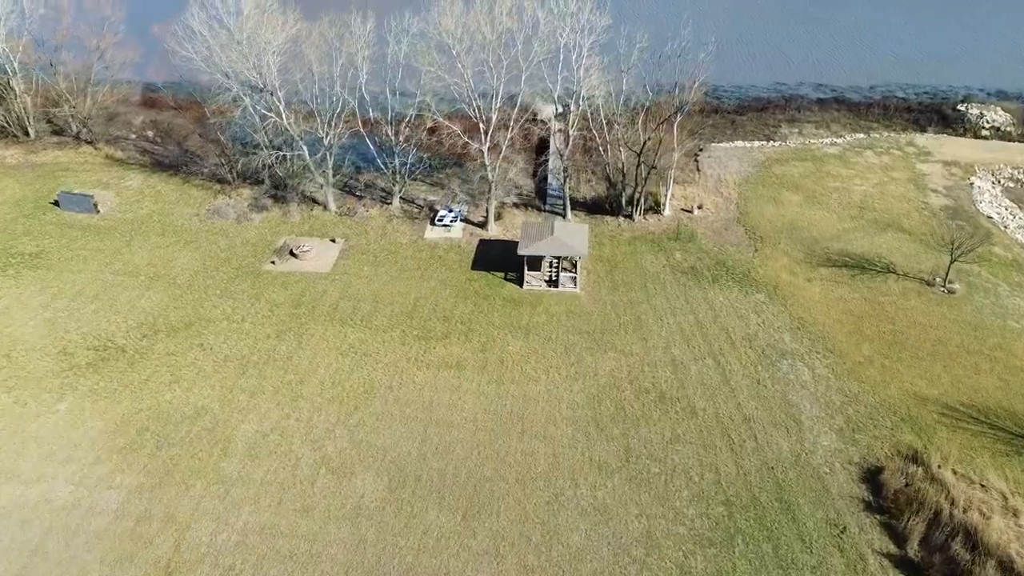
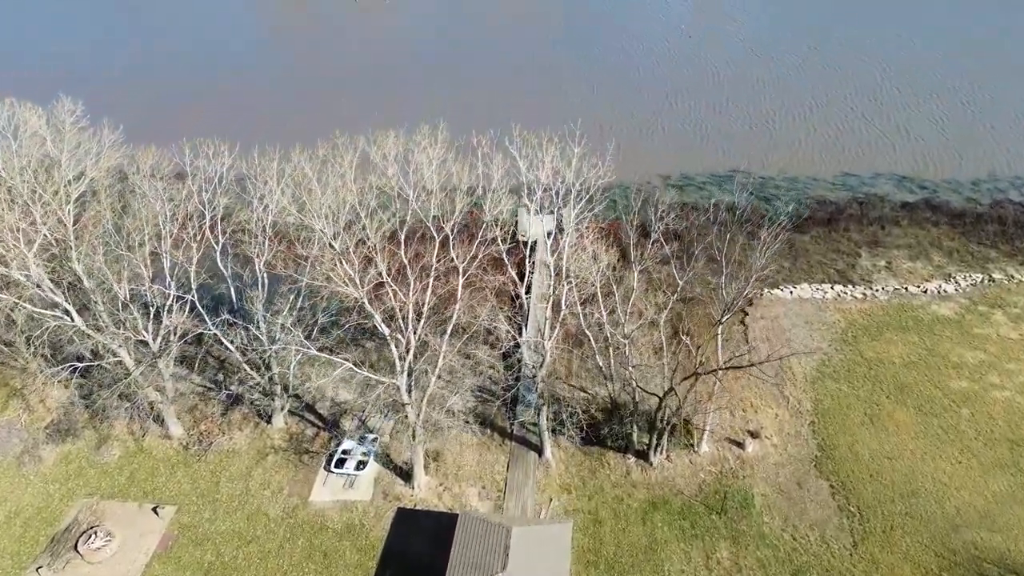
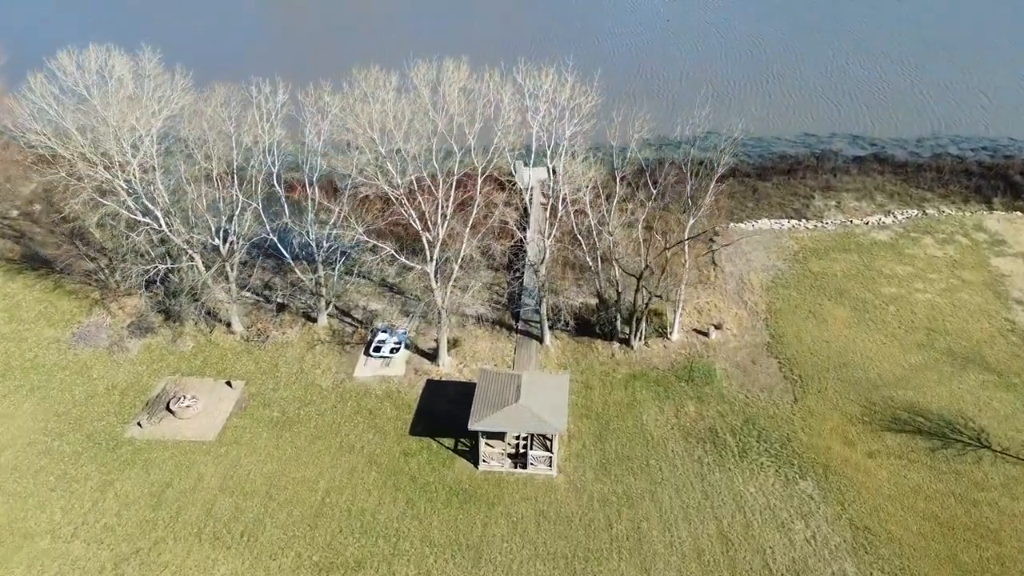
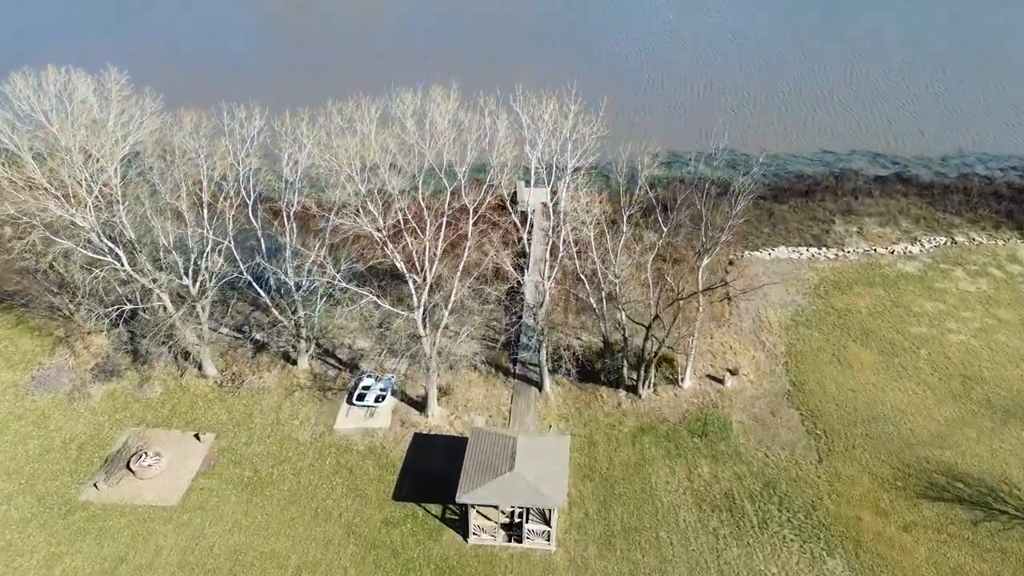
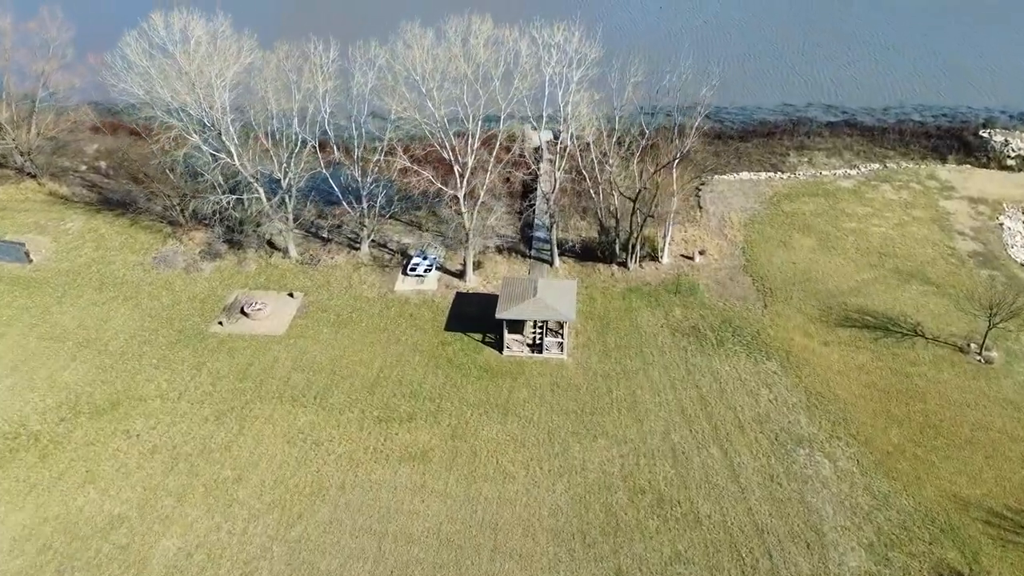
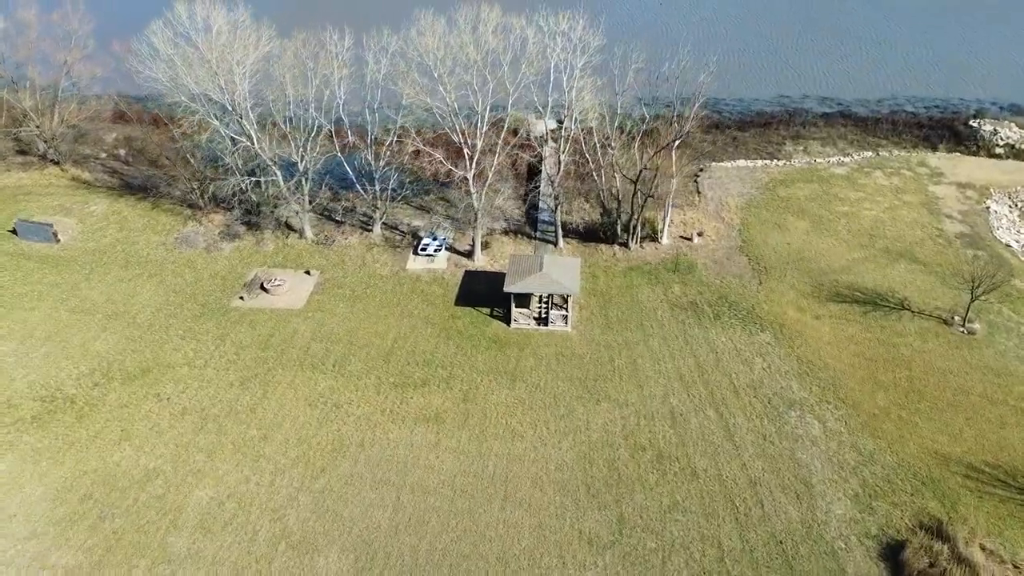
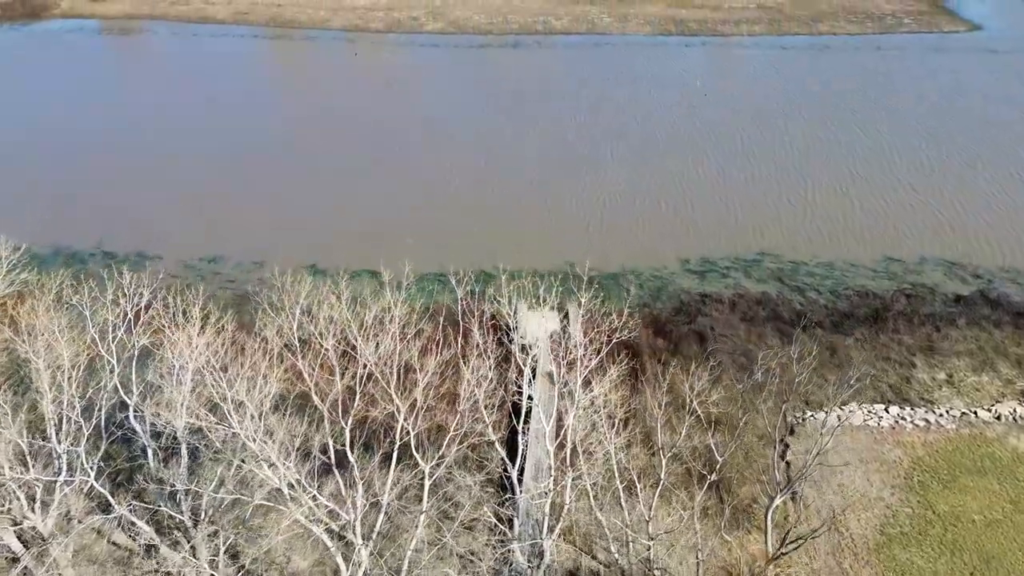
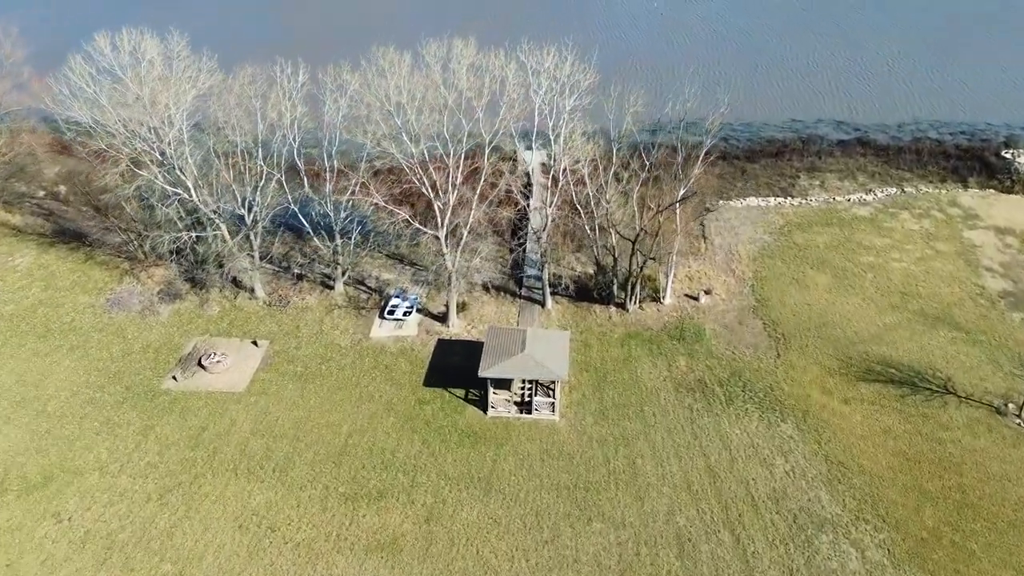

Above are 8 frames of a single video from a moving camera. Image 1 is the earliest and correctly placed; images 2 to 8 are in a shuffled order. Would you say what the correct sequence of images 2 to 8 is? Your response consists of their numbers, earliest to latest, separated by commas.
6, 5, 8, 3, 4, 2, 7
